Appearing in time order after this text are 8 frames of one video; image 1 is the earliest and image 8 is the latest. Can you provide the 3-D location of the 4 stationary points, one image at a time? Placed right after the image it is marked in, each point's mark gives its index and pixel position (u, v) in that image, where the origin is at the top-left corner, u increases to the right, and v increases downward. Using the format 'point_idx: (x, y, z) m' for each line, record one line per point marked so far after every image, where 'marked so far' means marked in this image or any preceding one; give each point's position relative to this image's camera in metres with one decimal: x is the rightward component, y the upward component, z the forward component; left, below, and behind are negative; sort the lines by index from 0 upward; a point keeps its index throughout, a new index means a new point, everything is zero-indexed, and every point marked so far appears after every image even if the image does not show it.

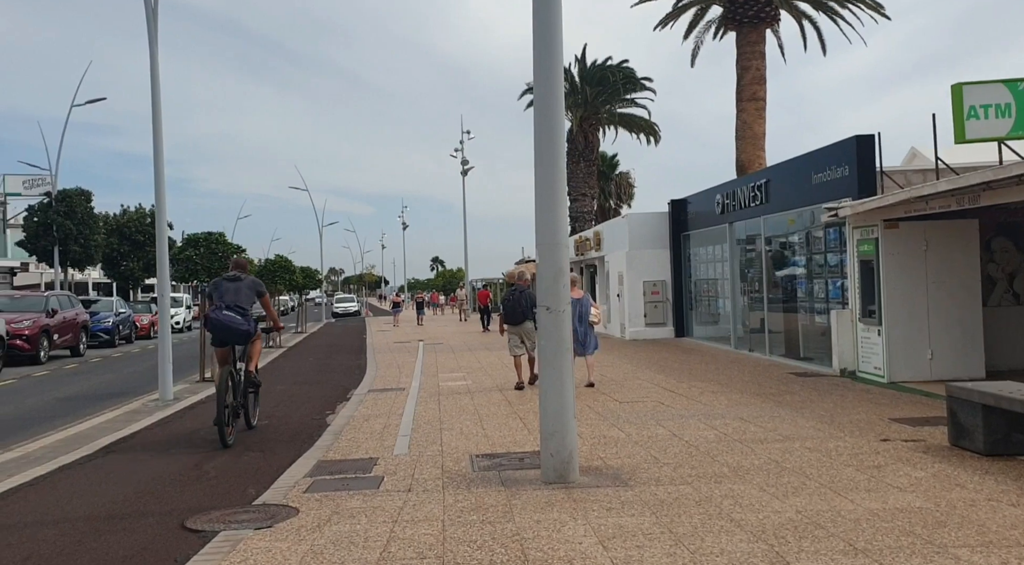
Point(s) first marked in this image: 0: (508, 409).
0: (-0.1, -1.7, +9.2) m
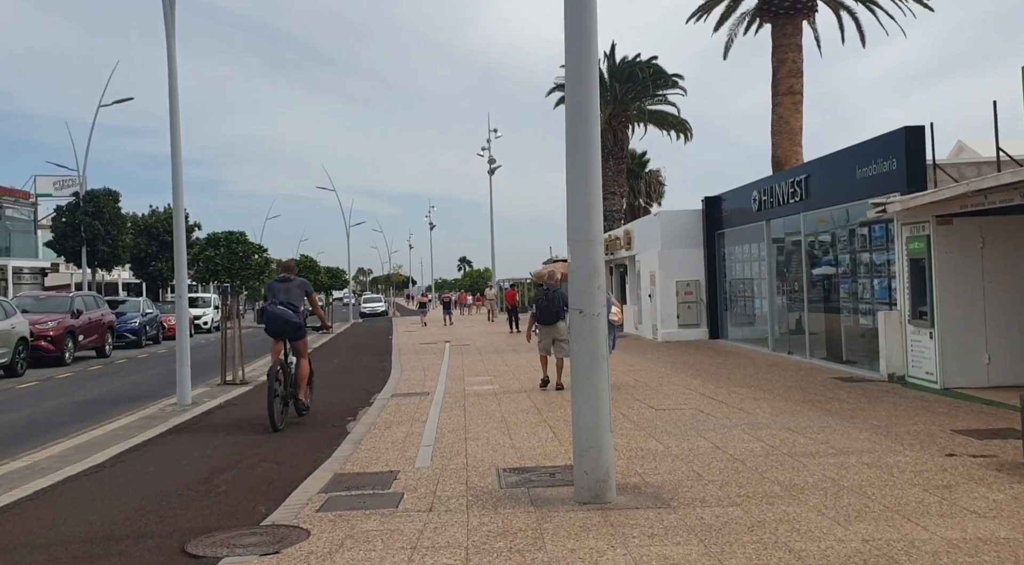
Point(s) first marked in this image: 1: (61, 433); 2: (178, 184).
0: (+0.3, -1.7, +8.7) m
1: (-5.9, -2.0, +9.1) m
2: (-5.2, +1.5, +10.8) m
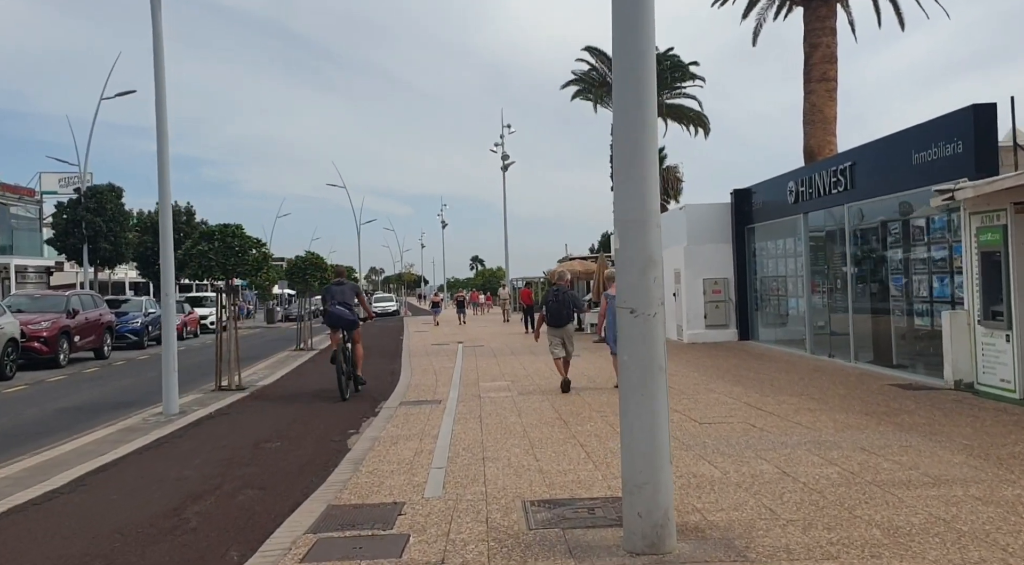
0: (+0.5, -1.6, +7.6) m
1: (-5.6, -1.9, +8.1) m
2: (-4.9, +1.5, +9.9) m
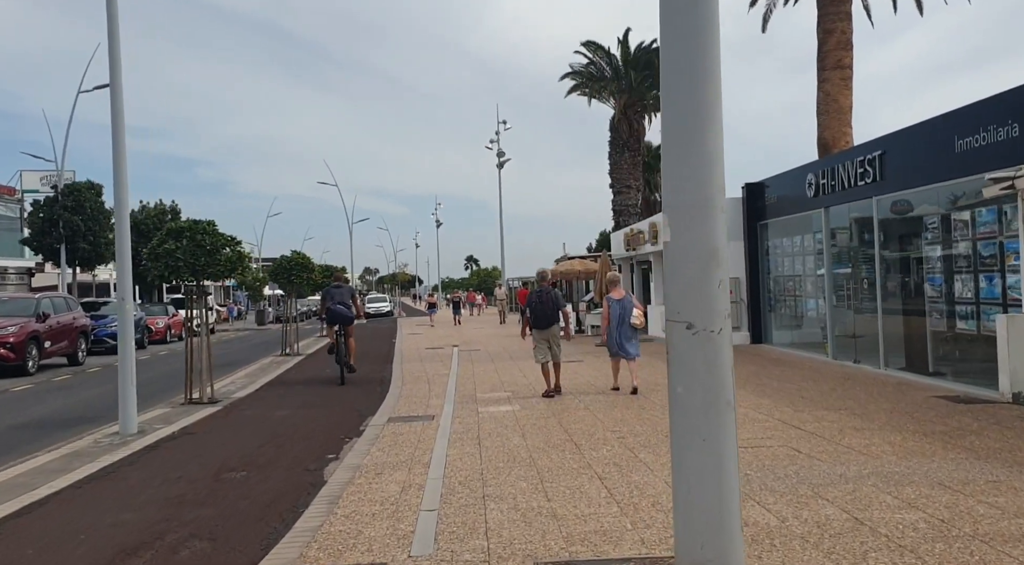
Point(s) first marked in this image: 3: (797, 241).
0: (+0.6, -1.6, +6.5) m
1: (-5.6, -2.0, +7.0) m
2: (-4.9, +1.5, +8.7) m
3: (+6.5, +0.9, +15.8) m
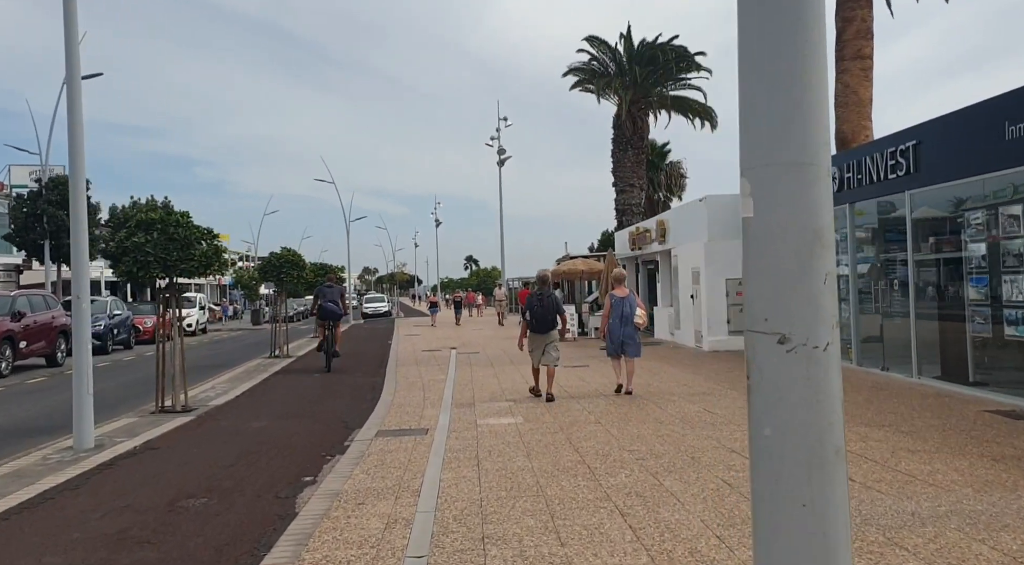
0: (+0.6, -1.6, +5.6) m
1: (-5.6, -1.9, +6.0) m
2: (-4.9, +1.5, +7.8) m
3: (+6.5, +0.9, +14.9) m
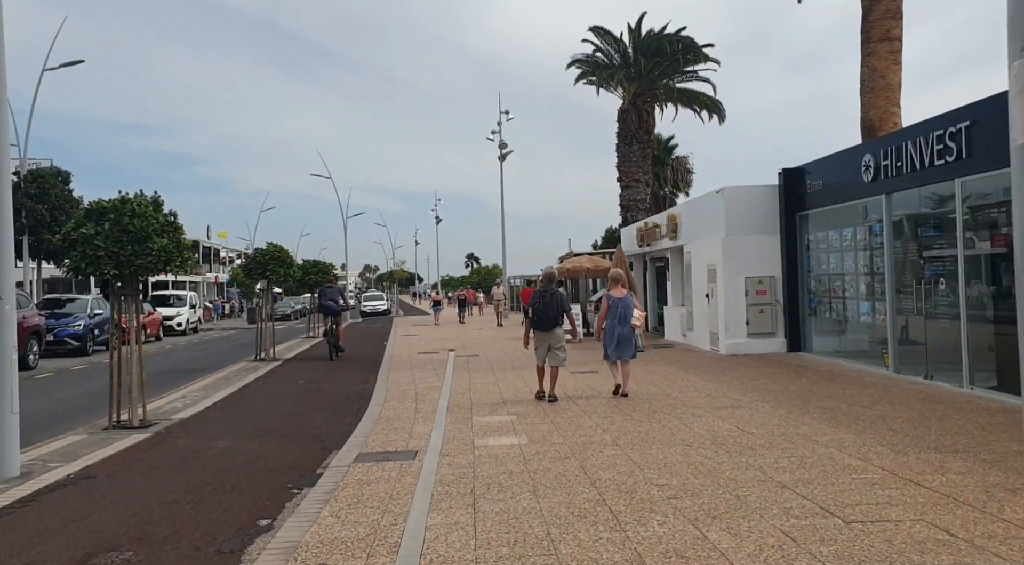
0: (+0.6, -1.6, +4.4) m
1: (-5.5, -1.9, +4.9) m
2: (-4.8, +1.5, +6.6) m
3: (+6.6, +1.0, +13.7) m
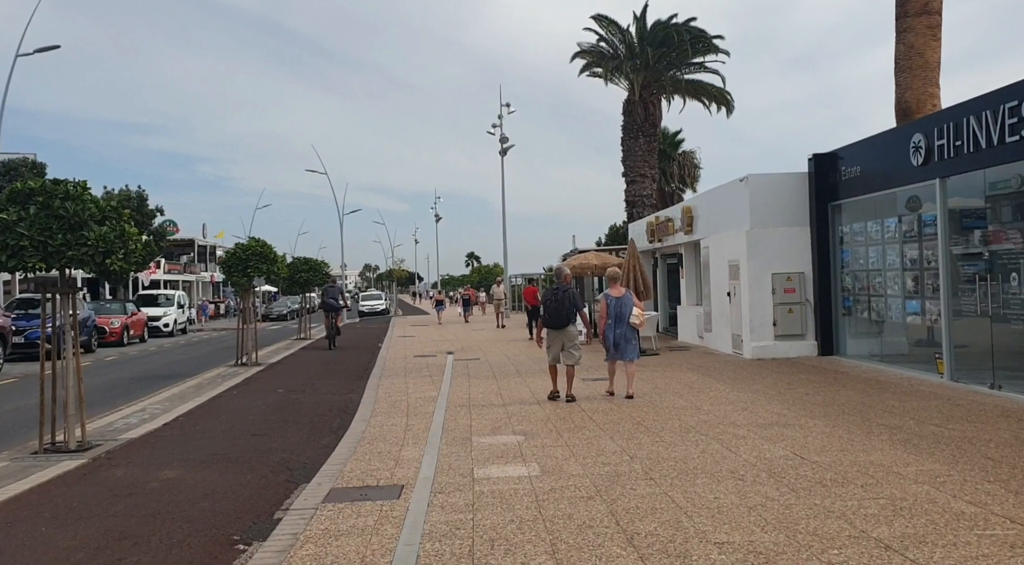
0: (+0.7, -1.6, +3.0) m
1: (-5.5, -1.9, +3.5) m
2: (-4.8, +1.6, +5.2) m
3: (+6.6, +1.0, +12.3) m
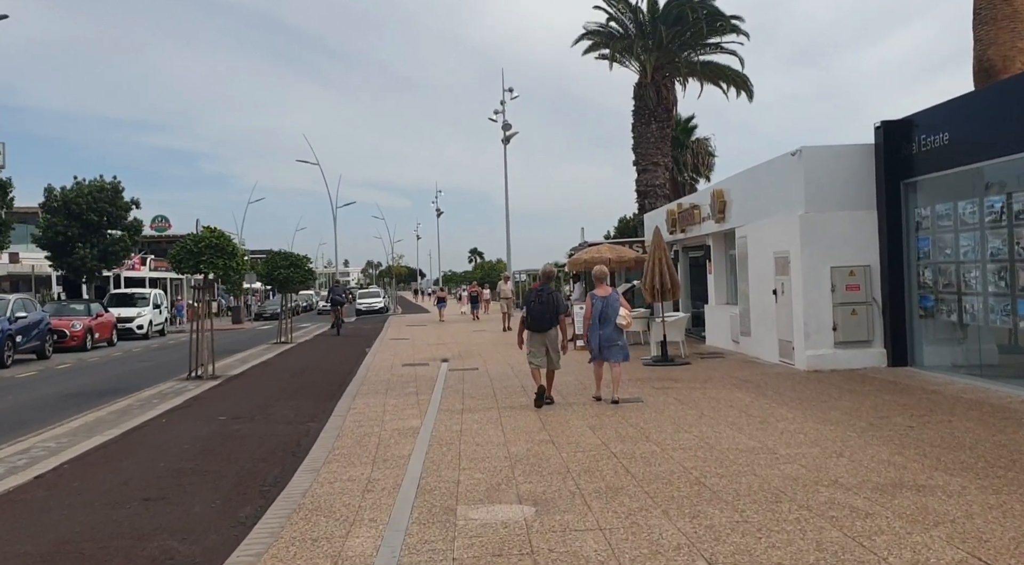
0: (+0.7, -1.6, +0.5) m
1: (-5.5, -1.9, +1.1) m
2: (-4.8, +1.6, +2.8) m
3: (+6.7, +1.1, +9.8) m
